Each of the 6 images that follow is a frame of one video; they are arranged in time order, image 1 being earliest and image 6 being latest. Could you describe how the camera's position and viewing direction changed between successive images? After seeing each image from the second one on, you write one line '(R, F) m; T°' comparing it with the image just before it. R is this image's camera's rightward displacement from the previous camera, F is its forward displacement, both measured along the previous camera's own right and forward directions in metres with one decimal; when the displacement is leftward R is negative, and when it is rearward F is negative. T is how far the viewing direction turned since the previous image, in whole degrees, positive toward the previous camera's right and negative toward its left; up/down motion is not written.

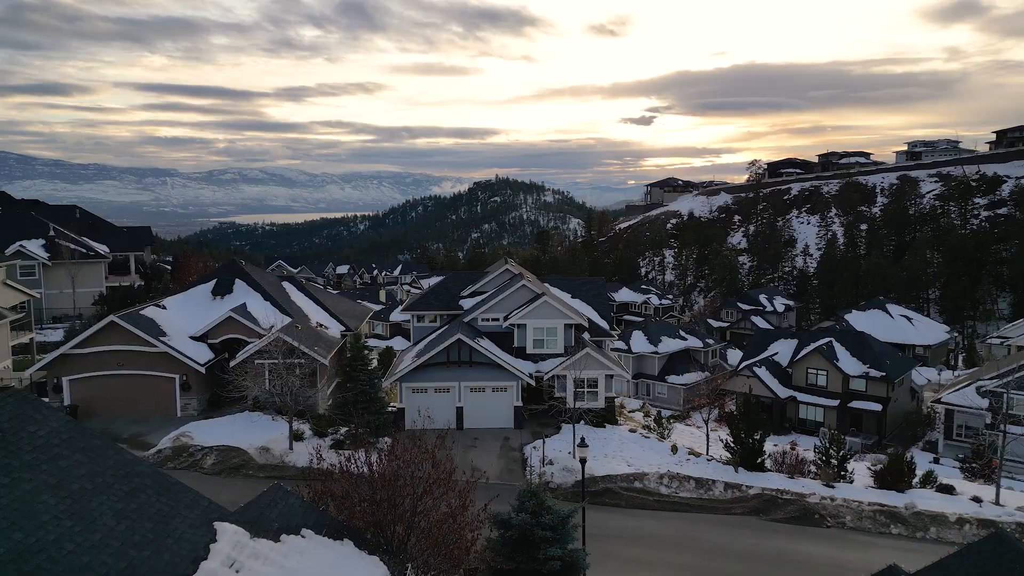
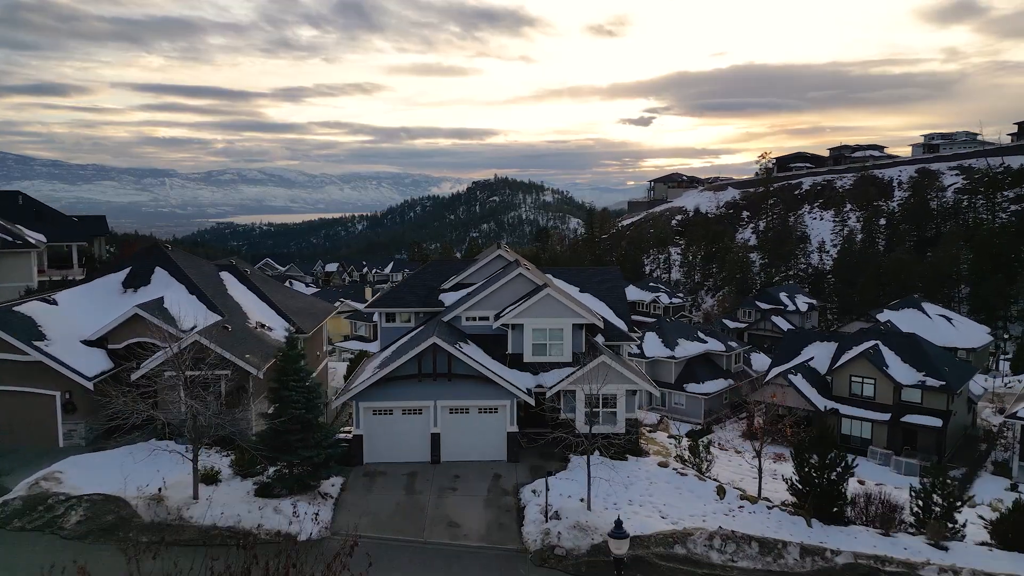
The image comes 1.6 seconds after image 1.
(+0.1, +4.5) m; 0°
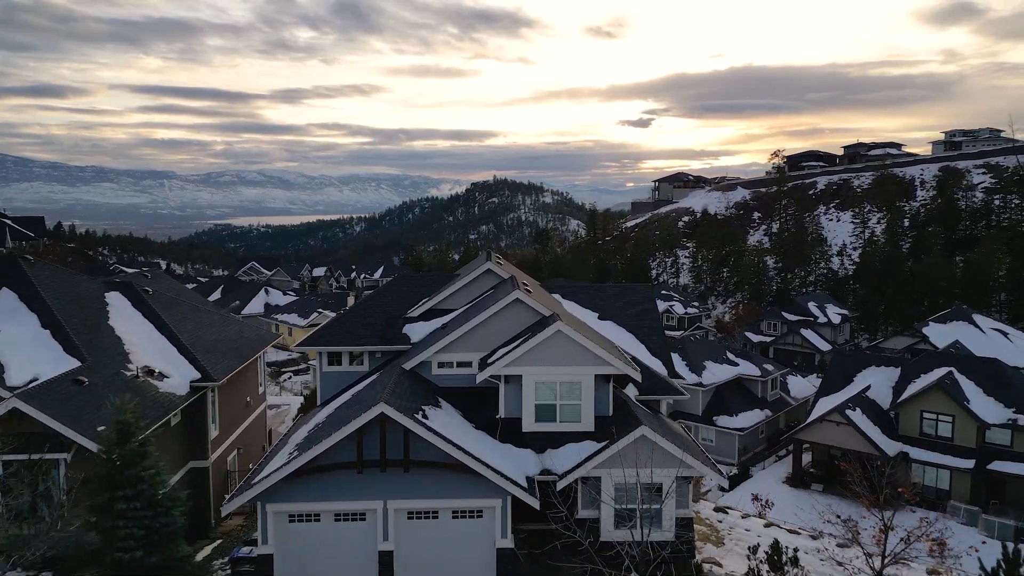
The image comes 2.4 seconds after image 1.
(+0.1, +4.9) m; 0°
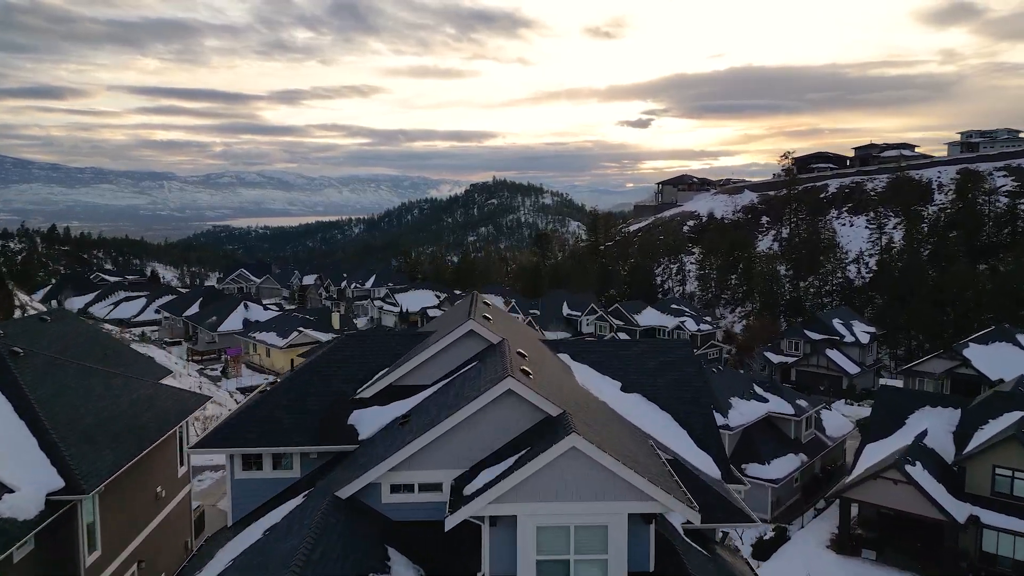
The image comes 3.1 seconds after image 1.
(+0.1, +3.5) m; 0°
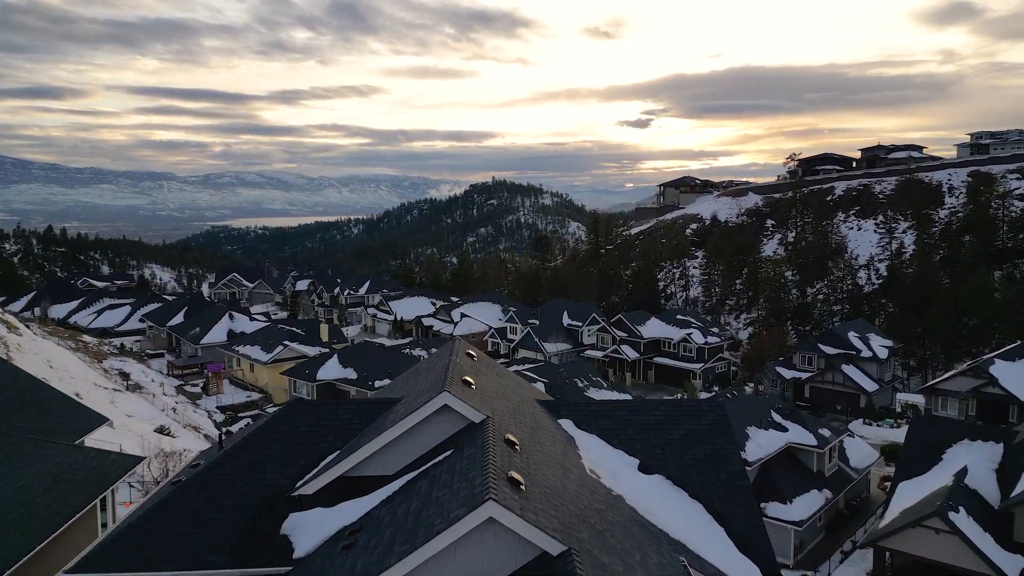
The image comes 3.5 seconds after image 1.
(+0.1, +2.1) m; 0°
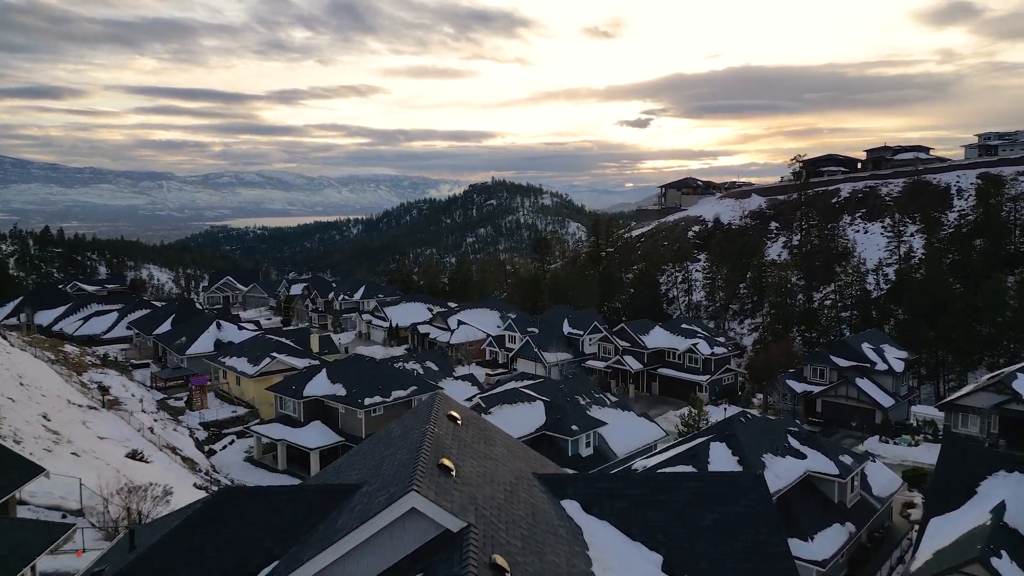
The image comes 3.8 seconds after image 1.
(+0.1, +1.6) m; 0°
